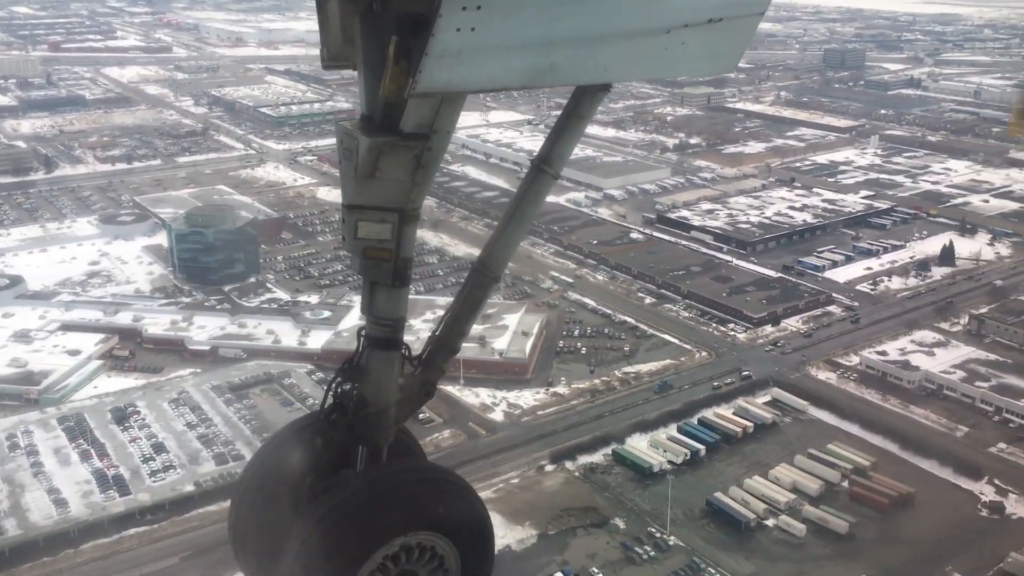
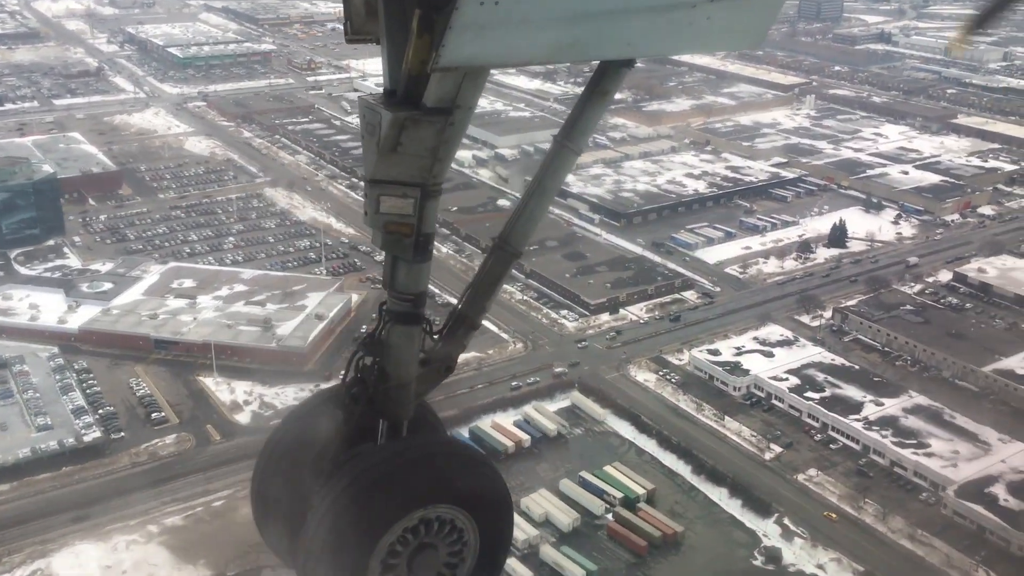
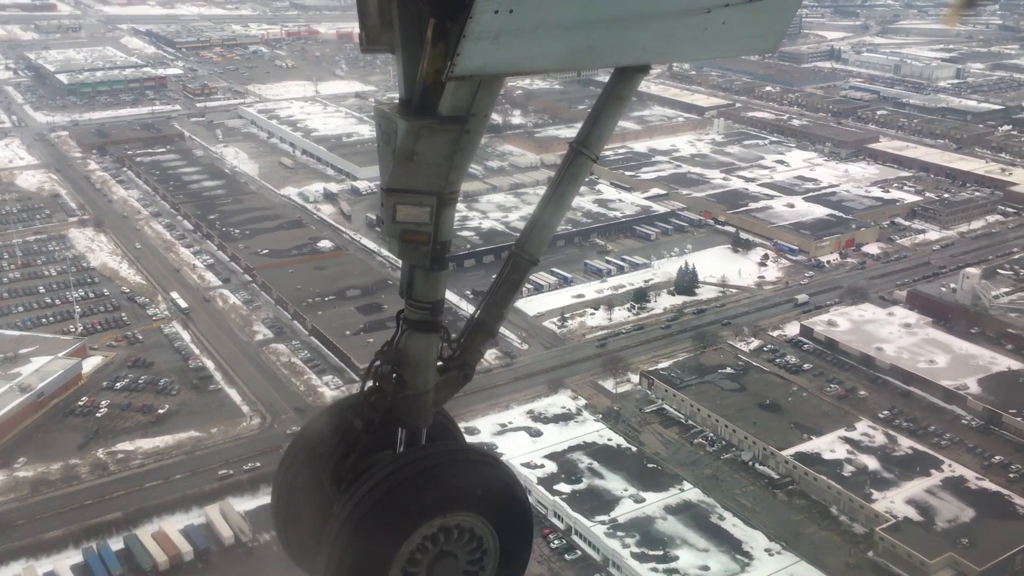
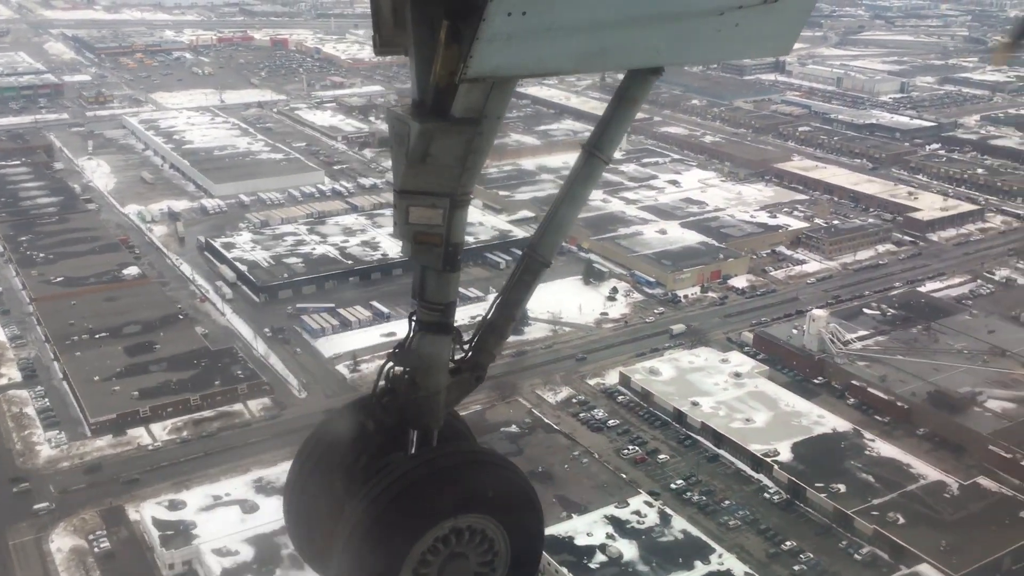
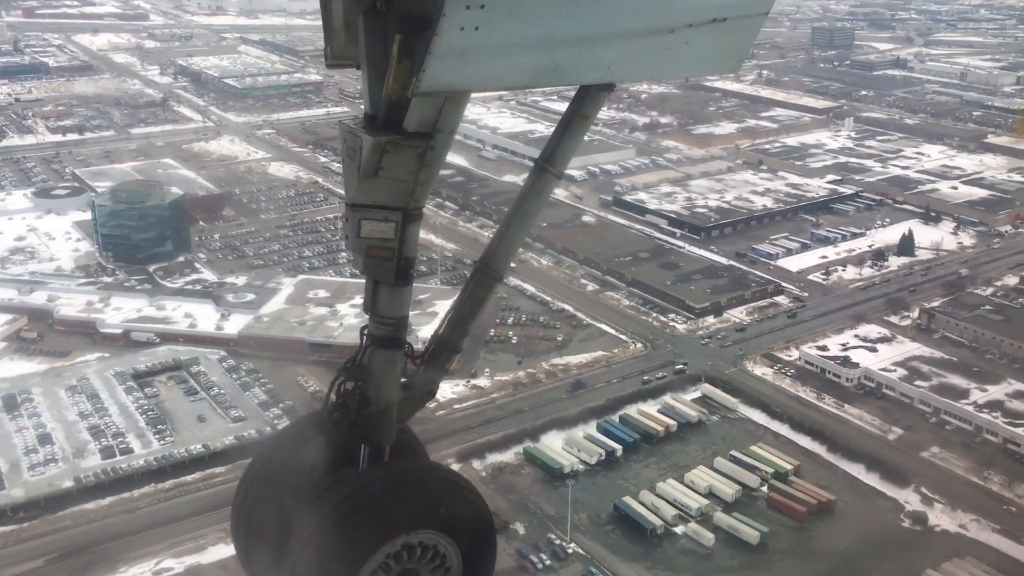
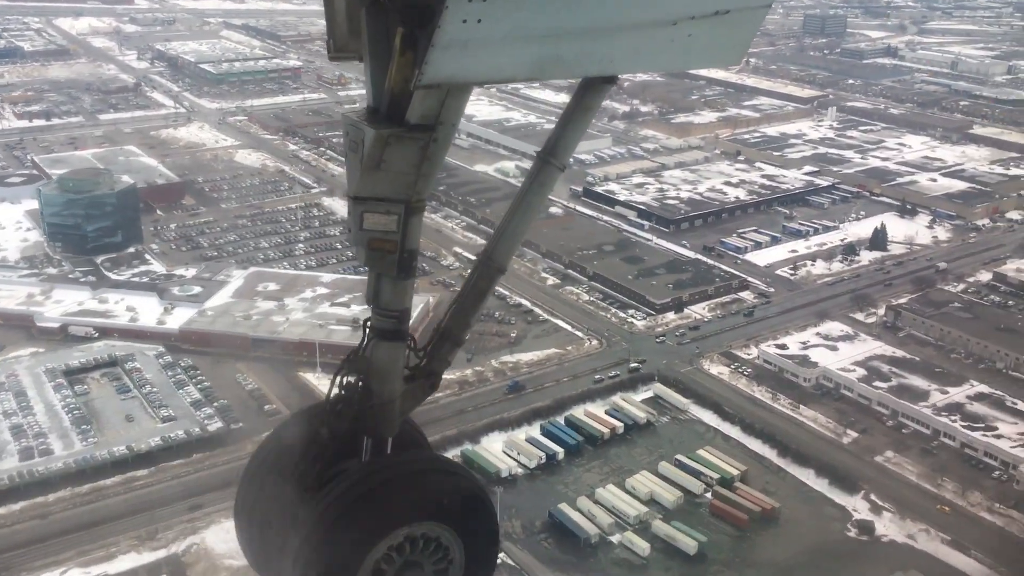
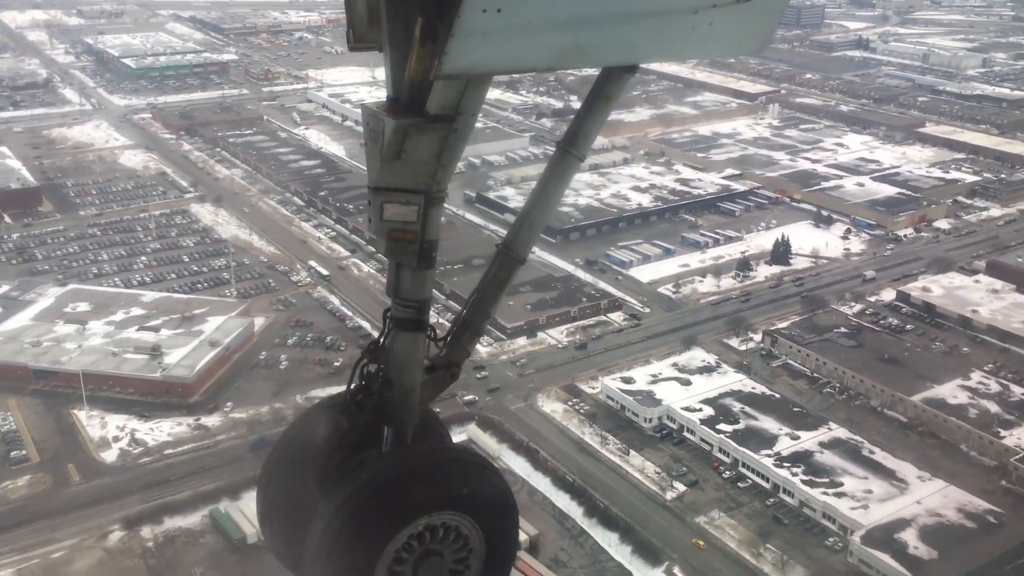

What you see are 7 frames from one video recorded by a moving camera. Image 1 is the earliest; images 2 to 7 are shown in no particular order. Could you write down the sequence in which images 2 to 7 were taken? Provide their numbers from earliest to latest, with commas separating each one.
5, 6, 2, 7, 3, 4
